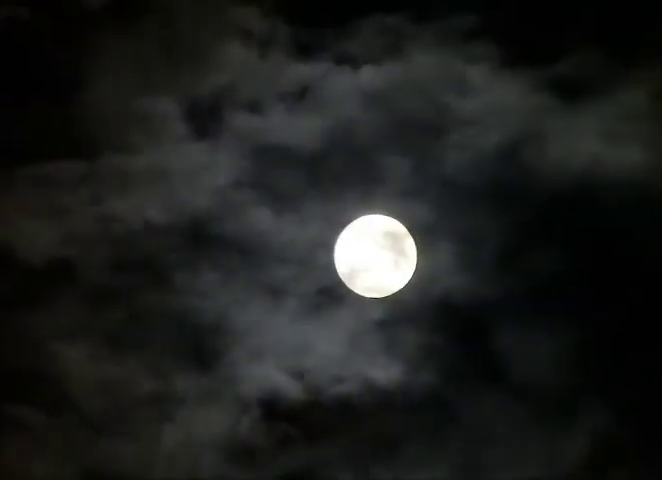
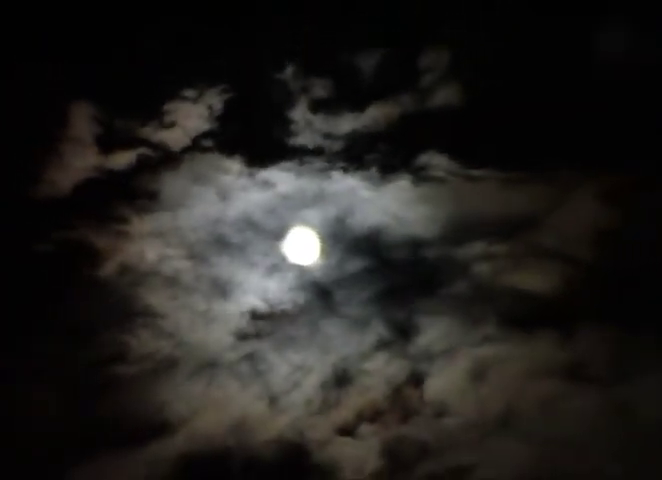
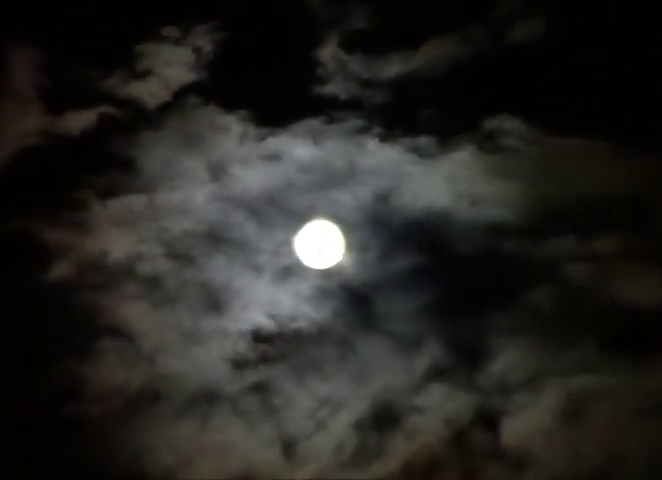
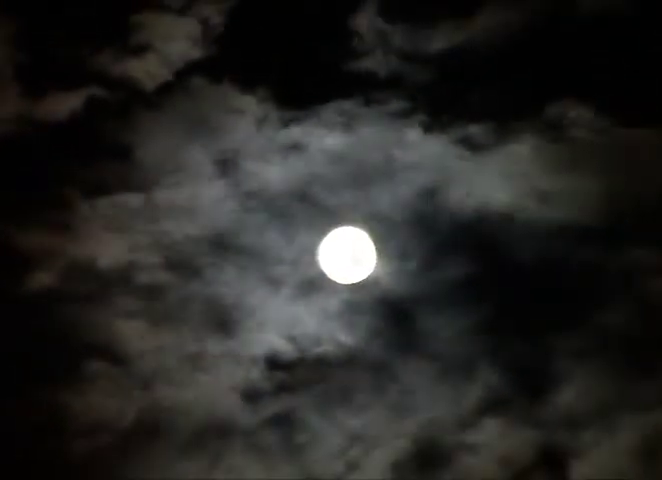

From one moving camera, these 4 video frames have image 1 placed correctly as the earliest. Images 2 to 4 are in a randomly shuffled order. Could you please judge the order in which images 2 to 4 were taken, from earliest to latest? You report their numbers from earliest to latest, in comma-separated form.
4, 3, 2
